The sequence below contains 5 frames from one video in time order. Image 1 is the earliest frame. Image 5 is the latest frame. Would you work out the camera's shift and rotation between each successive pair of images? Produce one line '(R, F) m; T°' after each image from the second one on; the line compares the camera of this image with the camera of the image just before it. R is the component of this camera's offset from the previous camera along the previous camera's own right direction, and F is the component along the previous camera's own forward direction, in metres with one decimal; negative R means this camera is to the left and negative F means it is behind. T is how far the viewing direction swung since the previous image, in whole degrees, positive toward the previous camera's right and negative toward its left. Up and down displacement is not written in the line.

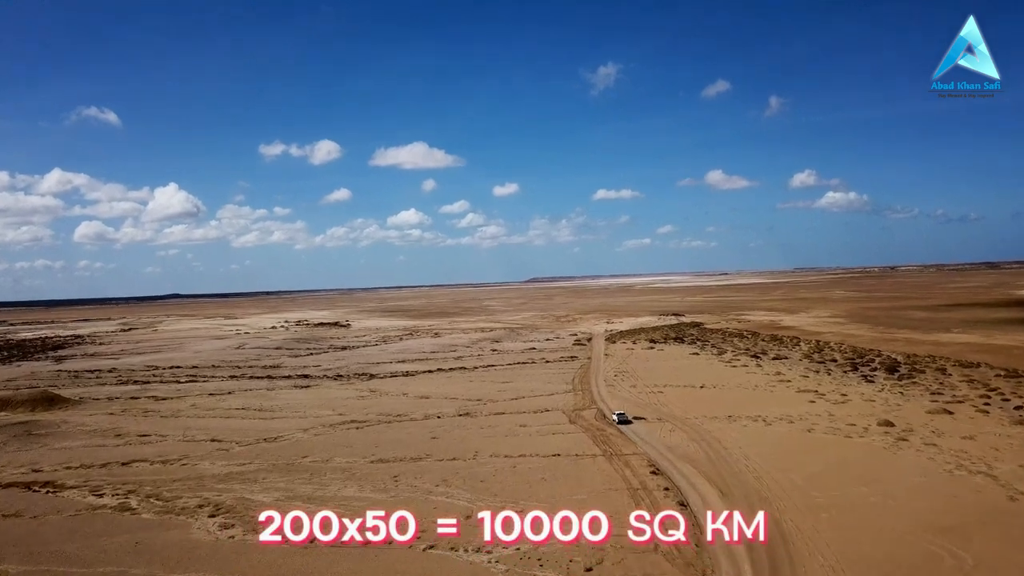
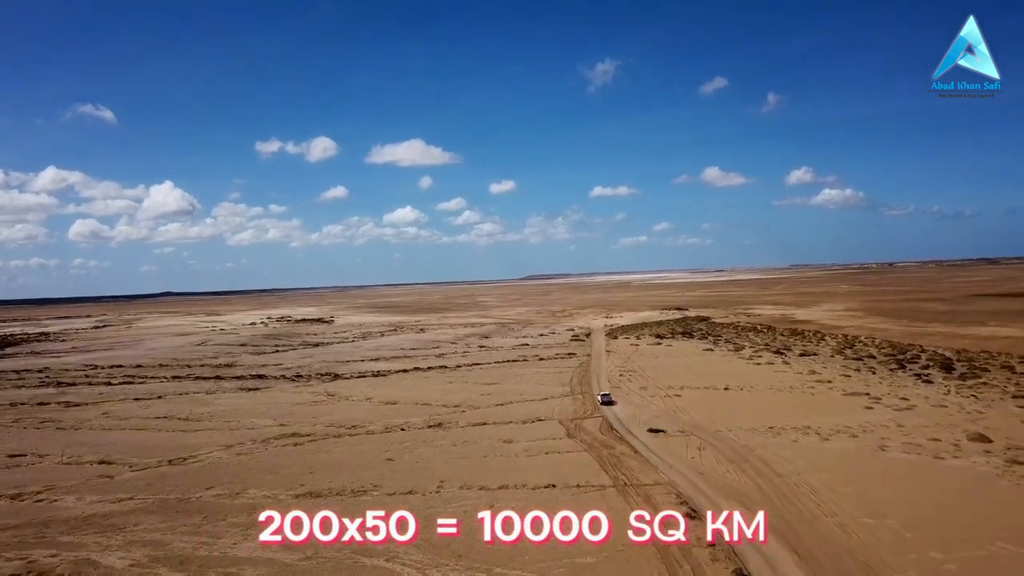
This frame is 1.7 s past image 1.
(+0.4, +3.9) m; 0°
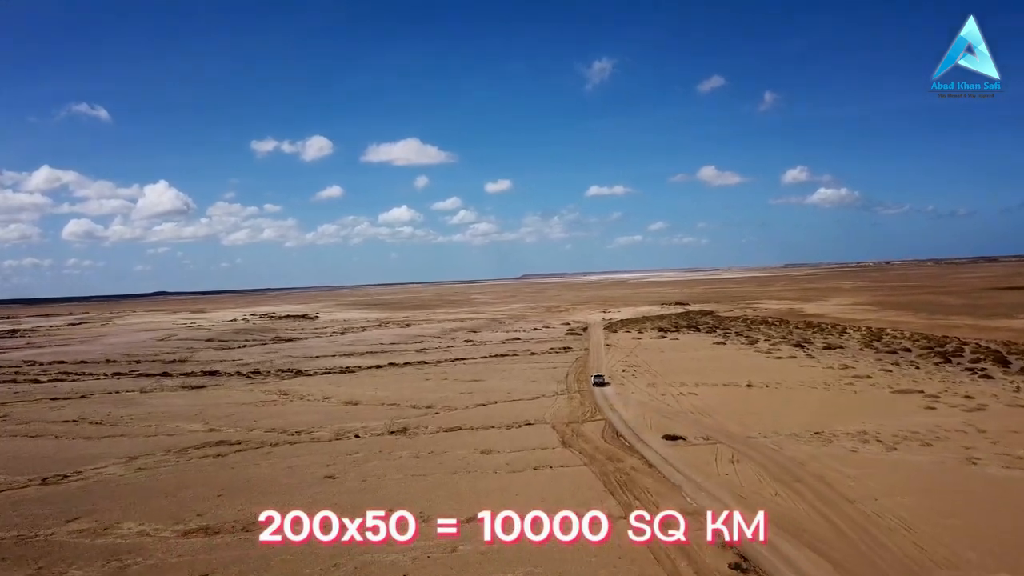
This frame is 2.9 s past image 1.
(+0.3, +2.9) m; 0°
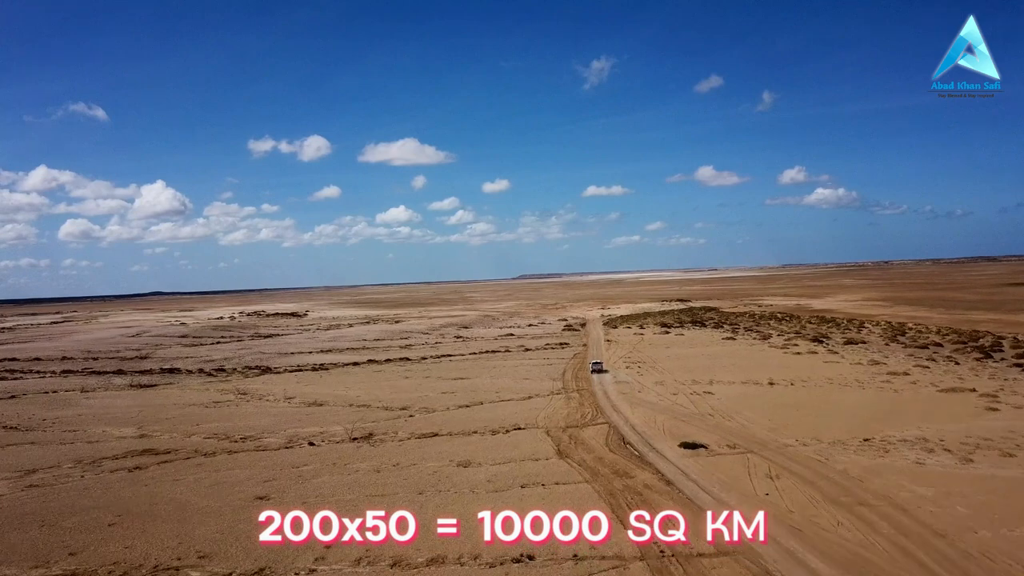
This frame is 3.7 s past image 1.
(+0.2, +2.0) m; 0°
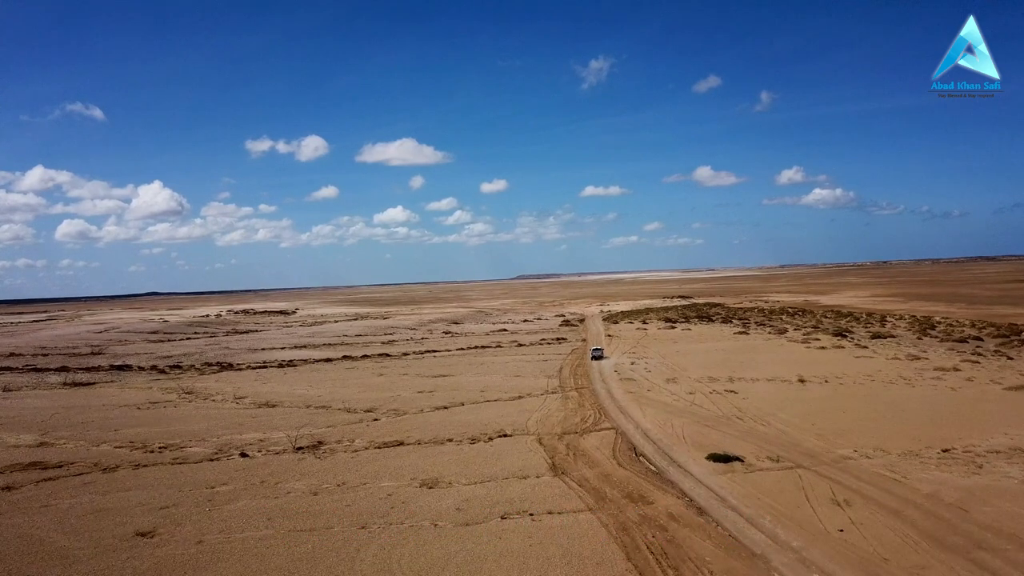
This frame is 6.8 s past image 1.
(+0.2, +2.0) m; 0°
